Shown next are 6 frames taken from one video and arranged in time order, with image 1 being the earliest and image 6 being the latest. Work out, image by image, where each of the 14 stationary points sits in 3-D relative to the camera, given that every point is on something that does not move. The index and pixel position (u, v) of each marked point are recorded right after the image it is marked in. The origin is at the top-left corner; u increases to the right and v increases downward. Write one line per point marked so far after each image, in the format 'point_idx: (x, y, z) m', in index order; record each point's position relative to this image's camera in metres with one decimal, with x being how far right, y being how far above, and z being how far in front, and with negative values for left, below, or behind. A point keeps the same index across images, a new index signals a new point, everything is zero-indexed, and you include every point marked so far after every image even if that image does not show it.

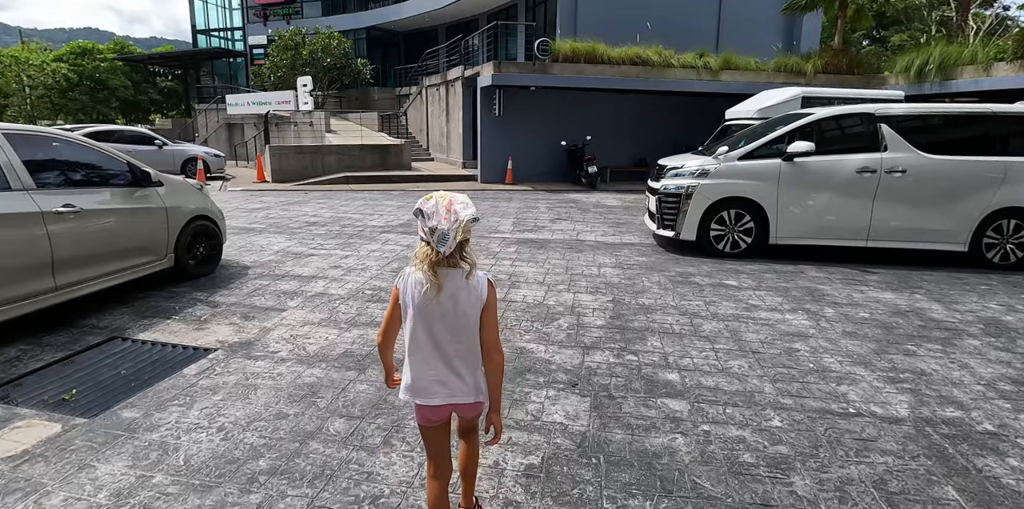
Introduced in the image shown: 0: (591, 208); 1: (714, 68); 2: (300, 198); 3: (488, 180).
0: (+1.7, +1.0, +11.0) m
1: (+5.9, +5.5, +15.3) m
2: (-4.9, +1.3, +12.1) m
3: (-0.7, +2.2, +15.5) m
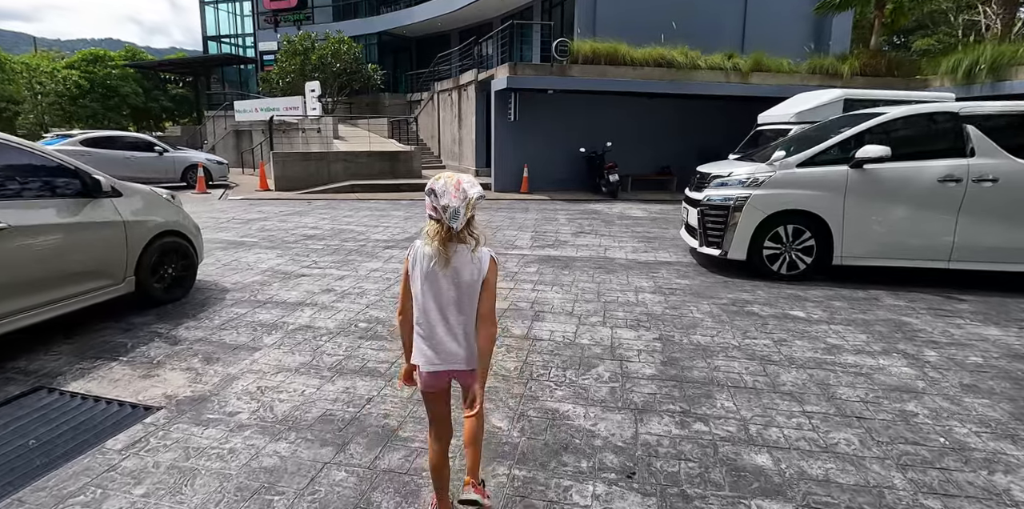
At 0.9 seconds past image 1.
0: (+2.0, +0.7, +10.1) m
1: (+6.4, +5.1, +14.3) m
2: (-4.6, +1.0, +11.3) m
3: (-0.2, +1.8, +14.6) m
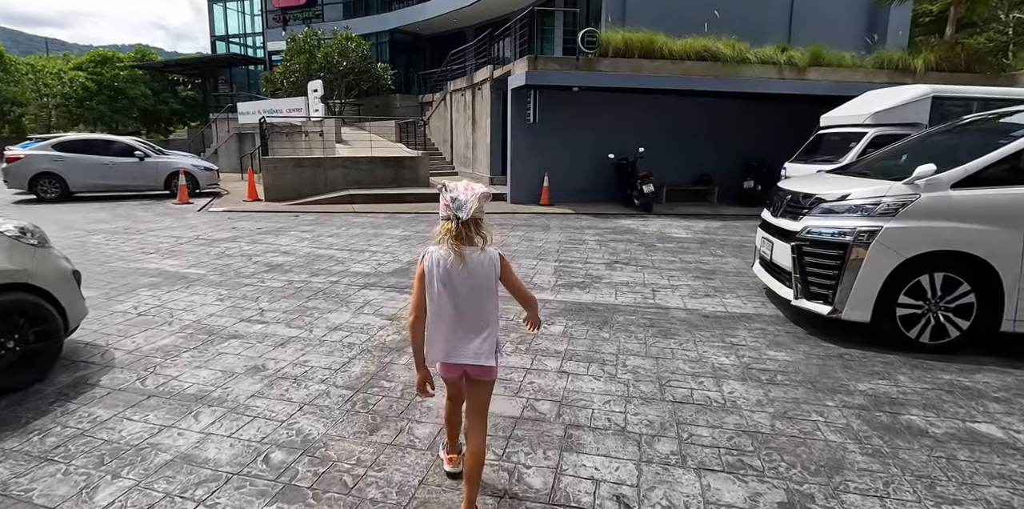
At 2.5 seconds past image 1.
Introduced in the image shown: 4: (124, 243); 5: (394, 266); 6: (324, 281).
0: (+2.3, +0.2, +8.2) m
1: (+6.8, +4.5, +12.4) m
2: (-4.2, +0.6, +9.7) m
3: (+0.2, +1.3, +12.9) m
4: (-5.9, +0.2, +7.9) m
5: (-1.5, -0.1, +6.5) m
6: (-2.1, -0.3, +5.8) m
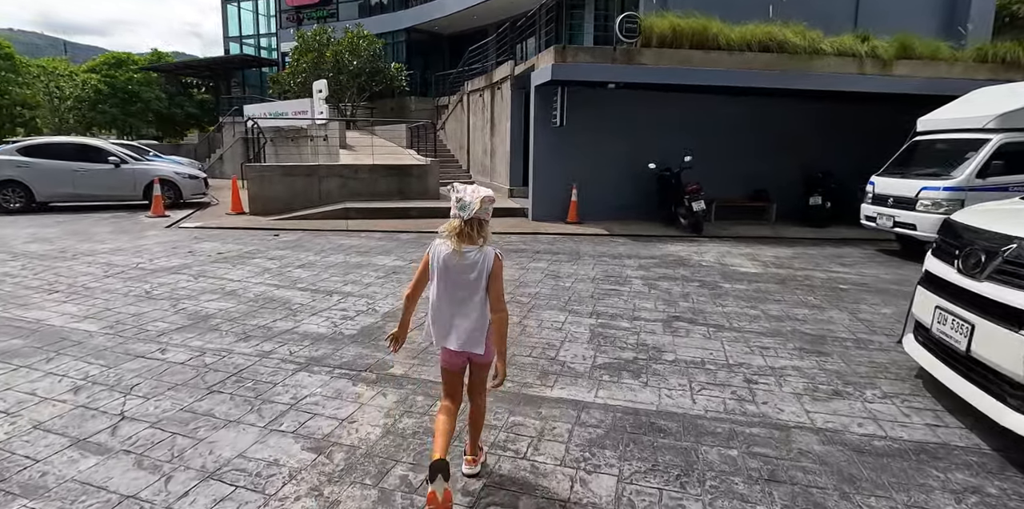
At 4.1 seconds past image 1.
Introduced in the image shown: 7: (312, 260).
0: (+2.5, -0.4, +6.2) m
1: (+7.3, +3.9, +10.2) m
2: (-3.9, +0.1, +8.0) m
3: (+0.6, +0.8, +10.9) m
4: (-5.7, -0.2, +6.3) m
5: (-1.3, -0.6, +4.6) m
6: (-2.0, -0.7, +4.0) m
7: (-2.7, -0.1, +7.1) m
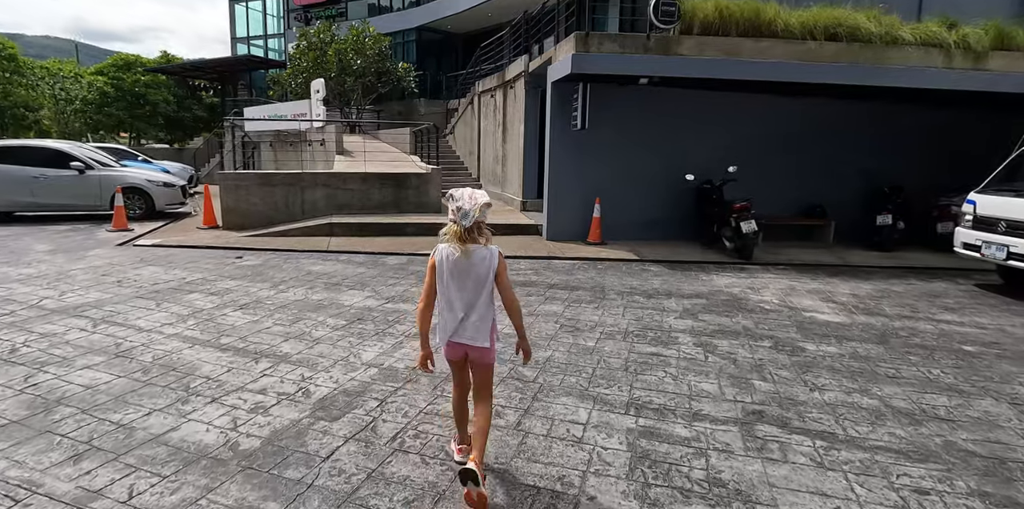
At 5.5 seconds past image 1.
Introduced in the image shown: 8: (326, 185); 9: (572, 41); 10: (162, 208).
0: (+2.5, -0.8, +4.5) m
1: (+7.5, +3.3, +8.4) m
2: (-3.8, -0.3, +6.5) m
3: (+0.8, +0.3, +9.3) m
4: (-5.6, -0.6, +4.9) m
5: (-1.3, -1.0, +3.0) m
6: (-2.0, -1.1, +2.4) m
7: (-2.7, -0.4, +5.6) m
8: (-3.6, +1.3, +10.1) m
9: (+0.9, +3.2, +7.9) m
10: (-7.6, +1.0, +11.4) m
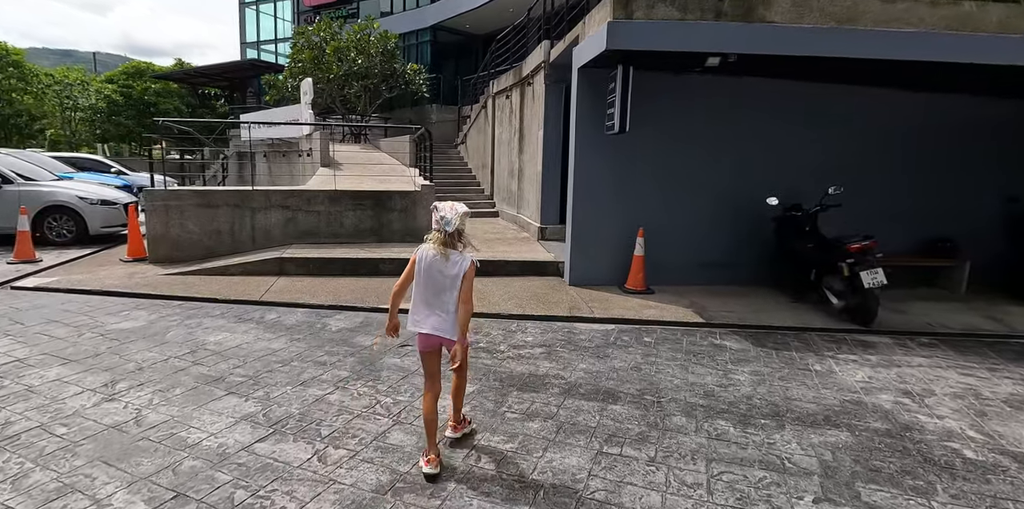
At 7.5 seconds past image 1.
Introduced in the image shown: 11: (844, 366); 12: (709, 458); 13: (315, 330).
0: (+2.4, -1.3, +1.9) m
1: (+7.6, +2.6, +5.6) m
2: (-3.9, -0.8, +4.2) m
3: (+1.0, -0.3, +6.8) m
4: (-5.8, -1.0, +2.7) m
5: (-1.6, -1.4, +0.6) m
6: (-2.3, -1.5, 0.0) m
7: (-2.7, -1.0, +3.3) m
8: (-3.4, +0.7, +7.9) m
9: (+1.0, +2.6, +5.5) m
10: (-7.3, +0.4, +9.3) m
11: (+2.8, -0.9, +4.4) m
12: (+1.1, -1.1, +2.9) m
13: (-1.8, -0.7, +4.9) m
